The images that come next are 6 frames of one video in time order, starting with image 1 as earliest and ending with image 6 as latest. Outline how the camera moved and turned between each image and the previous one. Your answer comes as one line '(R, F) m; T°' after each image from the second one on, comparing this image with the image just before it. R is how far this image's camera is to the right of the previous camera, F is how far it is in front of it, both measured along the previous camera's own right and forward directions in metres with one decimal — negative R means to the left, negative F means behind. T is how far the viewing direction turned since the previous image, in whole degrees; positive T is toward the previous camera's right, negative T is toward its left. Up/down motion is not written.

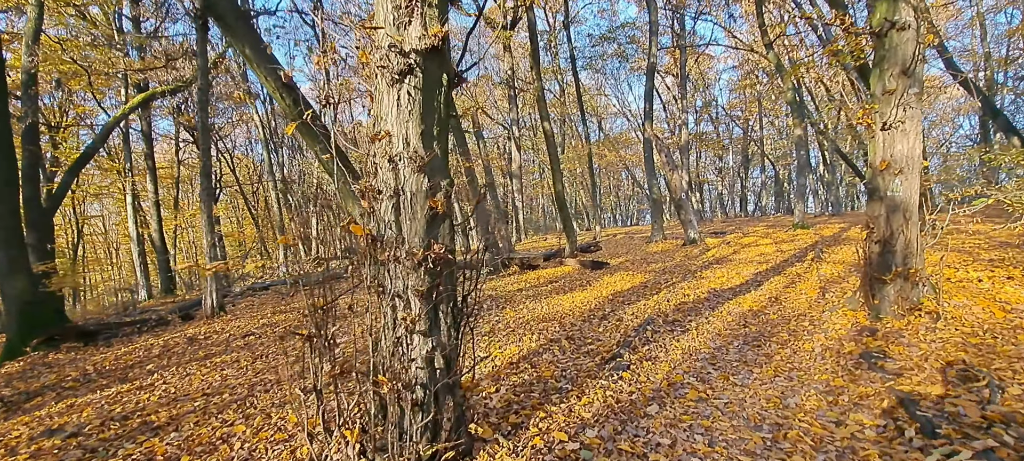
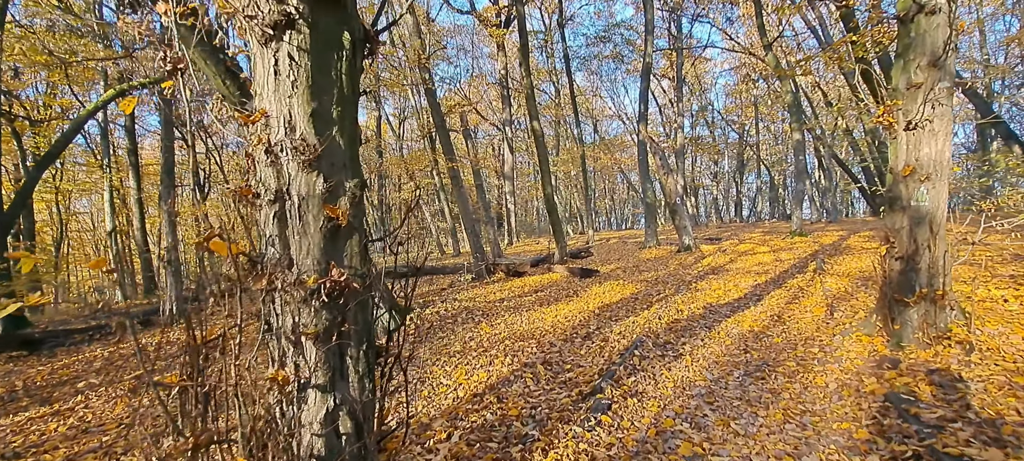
(+0.2, +0.6) m; +1°
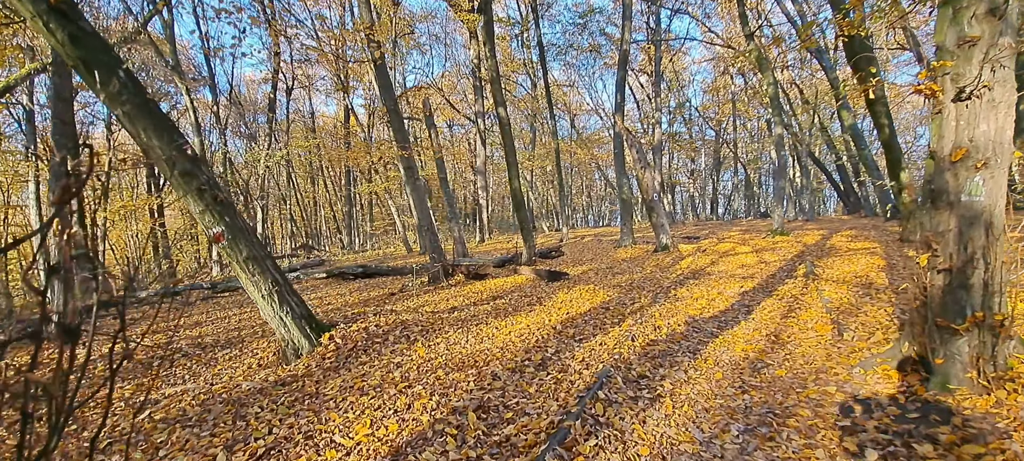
(+0.4, +1.2) m; +2°
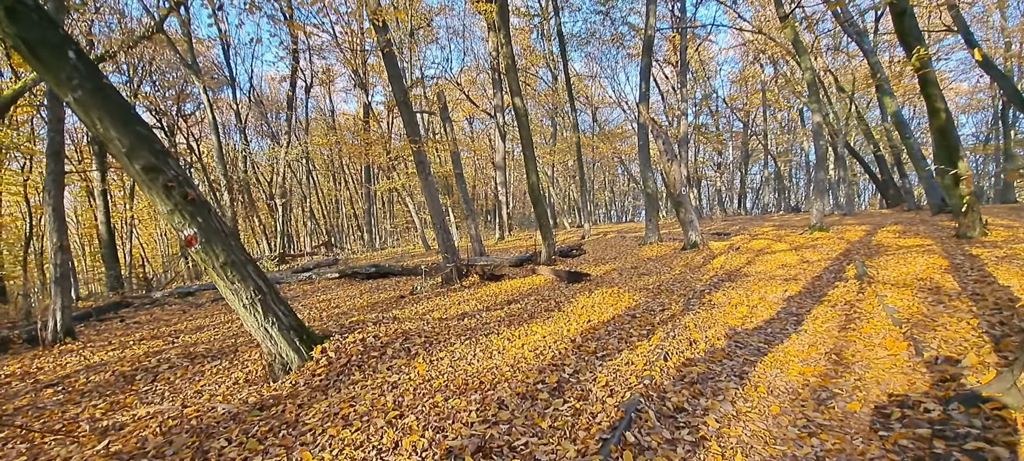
(+0.1, +0.6) m; -3°
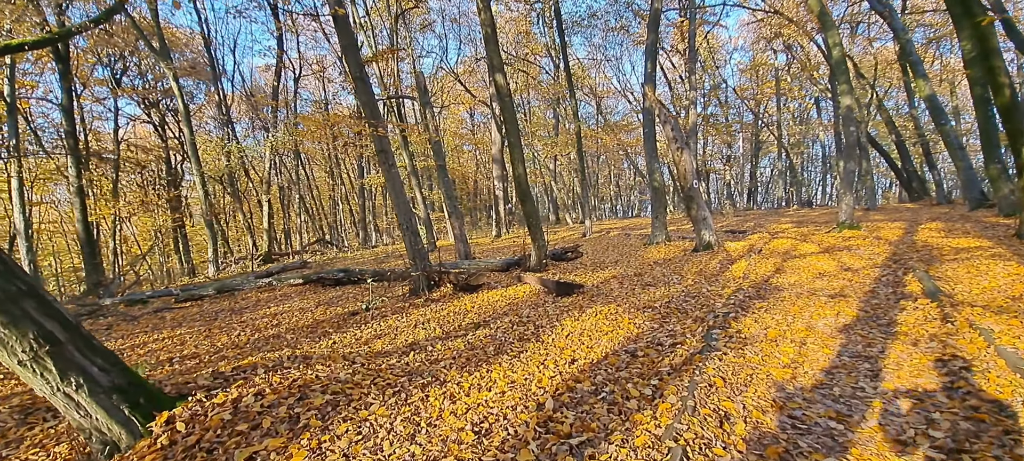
(+0.4, +1.6) m; -1°
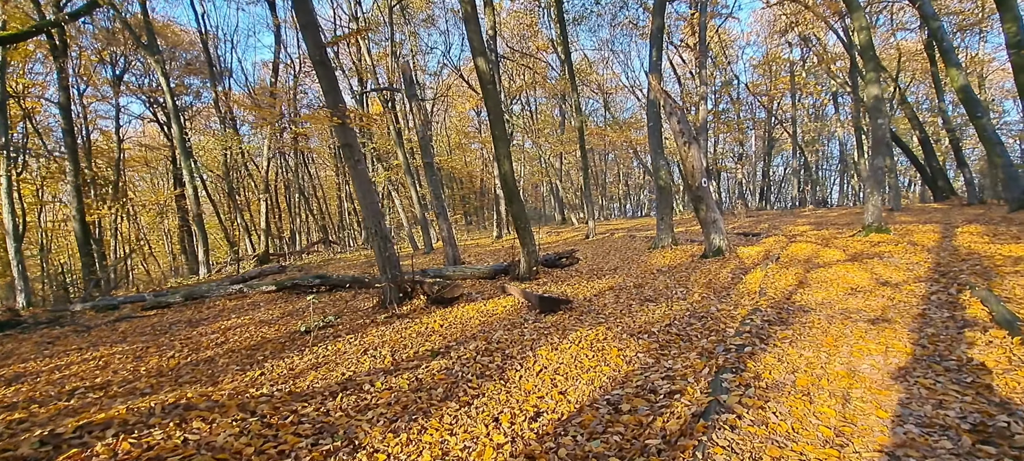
(+0.4, +1.0) m; -1°
